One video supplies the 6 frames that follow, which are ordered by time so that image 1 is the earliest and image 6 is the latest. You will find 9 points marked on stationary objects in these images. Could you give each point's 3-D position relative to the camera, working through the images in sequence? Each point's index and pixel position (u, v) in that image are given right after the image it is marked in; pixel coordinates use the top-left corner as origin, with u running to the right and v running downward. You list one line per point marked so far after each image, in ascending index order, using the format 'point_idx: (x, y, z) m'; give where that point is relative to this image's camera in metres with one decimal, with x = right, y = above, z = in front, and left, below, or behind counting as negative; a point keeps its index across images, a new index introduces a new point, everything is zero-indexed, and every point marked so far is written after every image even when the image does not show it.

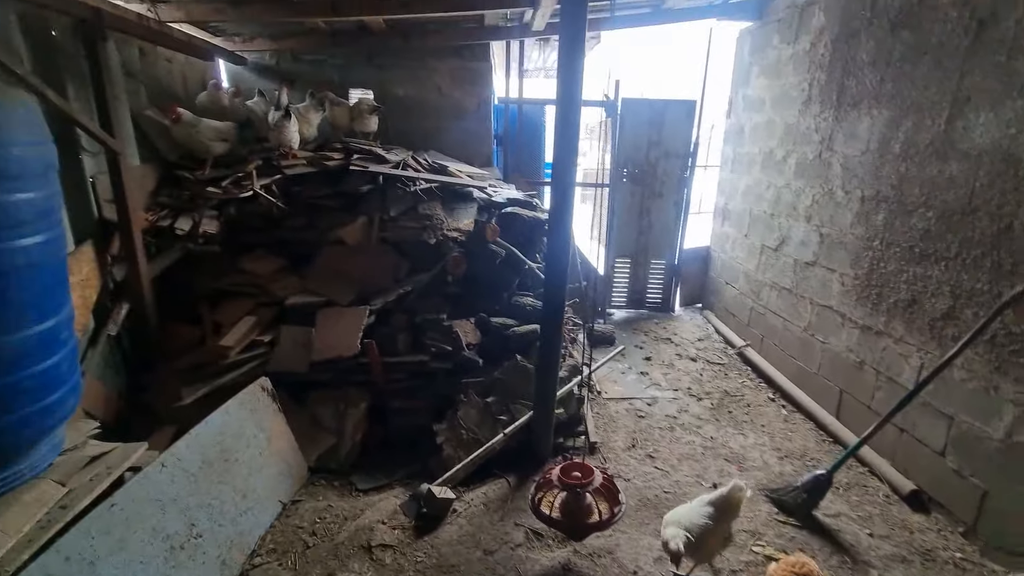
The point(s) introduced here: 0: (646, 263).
0: (+1.8, +0.4, +6.8) m
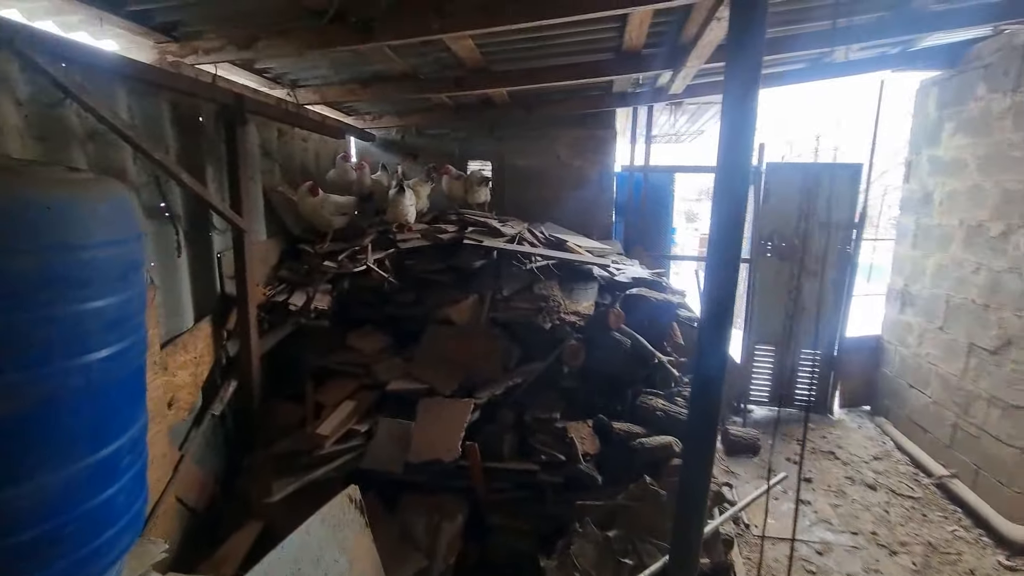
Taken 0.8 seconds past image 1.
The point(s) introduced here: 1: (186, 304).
0: (+3.3, -0.7, +5.6) m
1: (-2.3, -0.1, +3.5) m
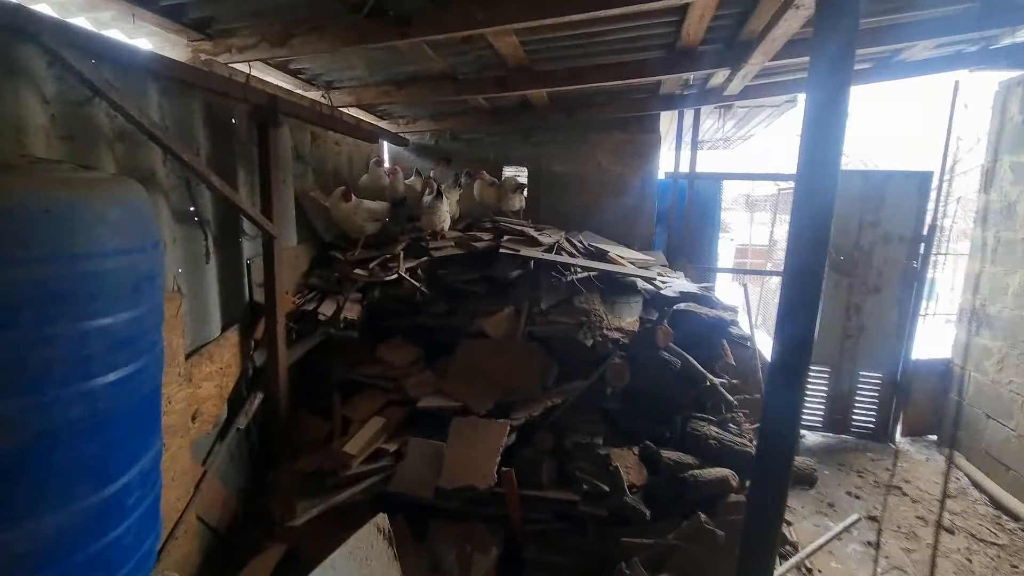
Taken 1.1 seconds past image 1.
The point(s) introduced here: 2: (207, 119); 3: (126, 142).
0: (+3.6, -0.9, +5.2) m
1: (-2.0, -0.2, +3.4) m
2: (-2.0, +1.1, +3.2) m
3: (-2.1, +0.8, +2.7) m
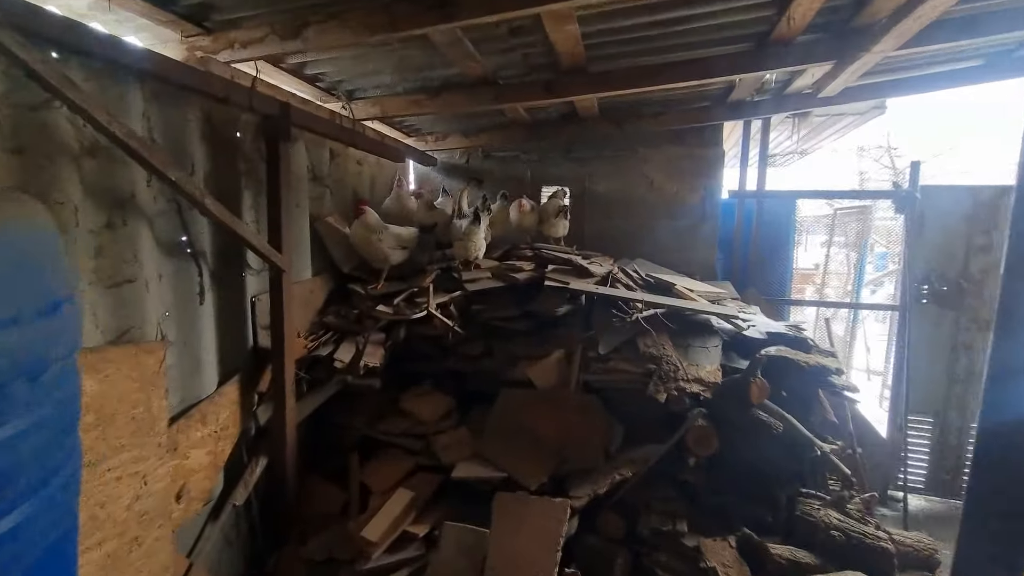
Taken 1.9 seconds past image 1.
0: (+4.0, -1.2, +4.4) m
1: (-1.7, -0.4, +2.8) m
2: (-1.7, +0.9, +2.7) m
3: (-1.8, +0.6, +2.1) m
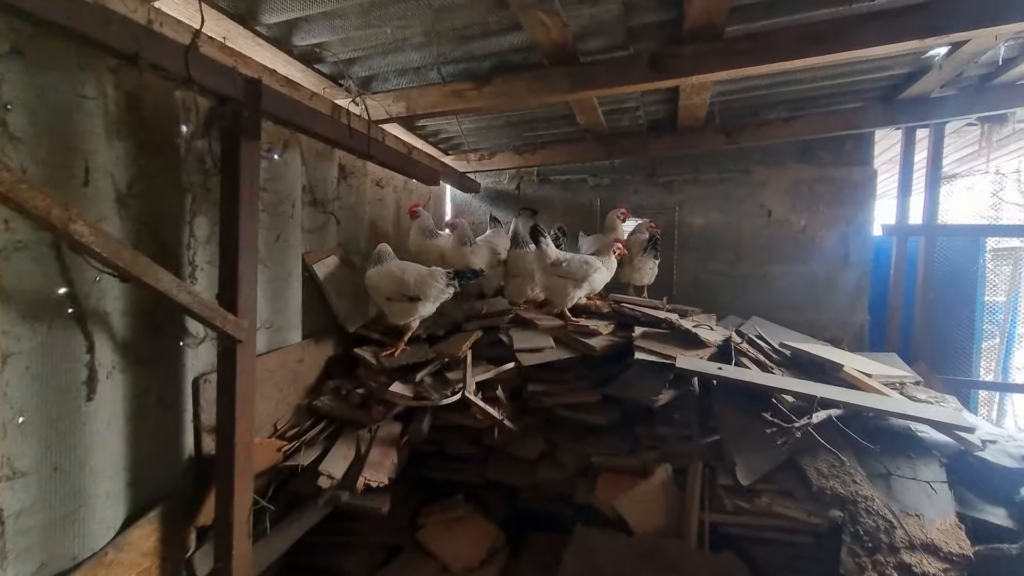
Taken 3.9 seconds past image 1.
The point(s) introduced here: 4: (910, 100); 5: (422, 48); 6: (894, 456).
0: (+4.4, -1.7, +2.8) m
1: (-1.4, -0.7, +1.7) m
2: (-1.3, +0.6, +1.7) m
3: (-1.5, +0.3, +1.1) m
4: (+2.3, +1.1, +2.9) m
5: (-0.4, +1.1, +2.2) m
6: (+1.6, -0.7, +2.1) m
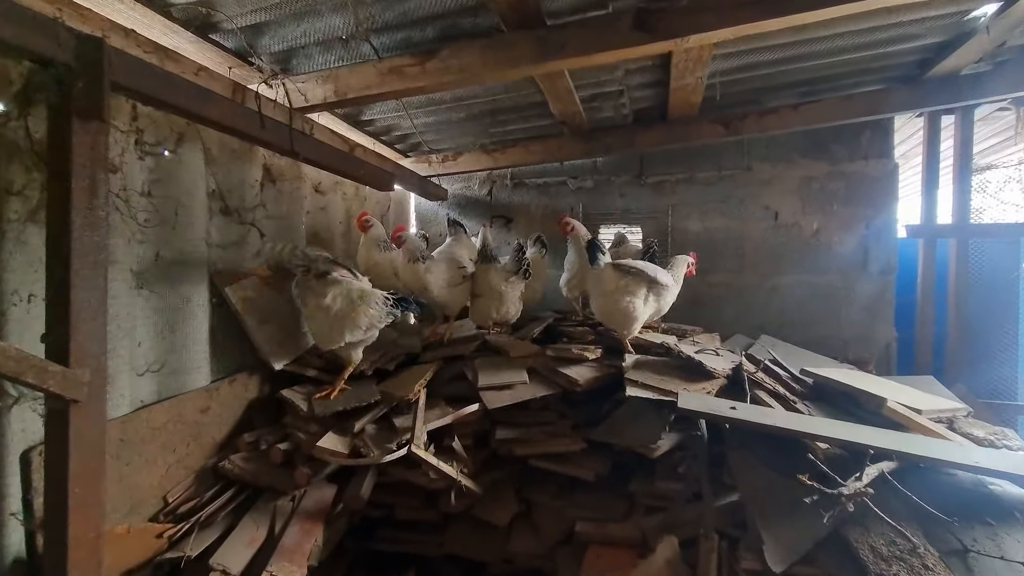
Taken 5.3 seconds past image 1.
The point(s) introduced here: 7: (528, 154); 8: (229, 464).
0: (+4.3, -1.7, +2.3) m
1: (-1.5, -0.8, +1.1) m
2: (-1.5, +0.5, +1.2) m
3: (-1.7, +0.2, +0.6) m
4: (+2.1, +1.0, +2.5) m
5: (-0.6, +1.0, +1.7) m
6: (+1.5, -0.8, +1.6) m
7: (+0.1, +0.8, +3.1) m
8: (-1.1, -0.7, +1.9) m
